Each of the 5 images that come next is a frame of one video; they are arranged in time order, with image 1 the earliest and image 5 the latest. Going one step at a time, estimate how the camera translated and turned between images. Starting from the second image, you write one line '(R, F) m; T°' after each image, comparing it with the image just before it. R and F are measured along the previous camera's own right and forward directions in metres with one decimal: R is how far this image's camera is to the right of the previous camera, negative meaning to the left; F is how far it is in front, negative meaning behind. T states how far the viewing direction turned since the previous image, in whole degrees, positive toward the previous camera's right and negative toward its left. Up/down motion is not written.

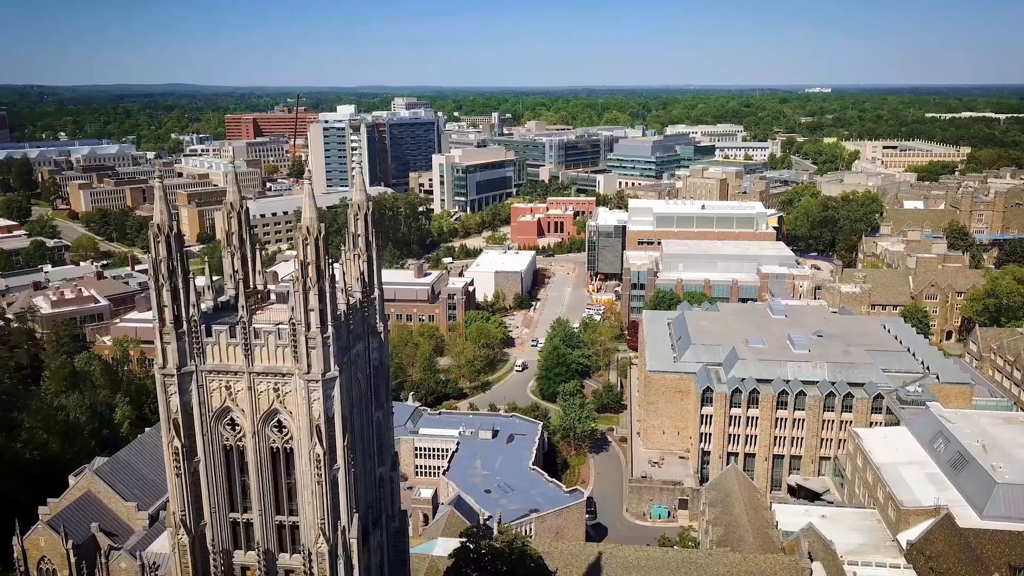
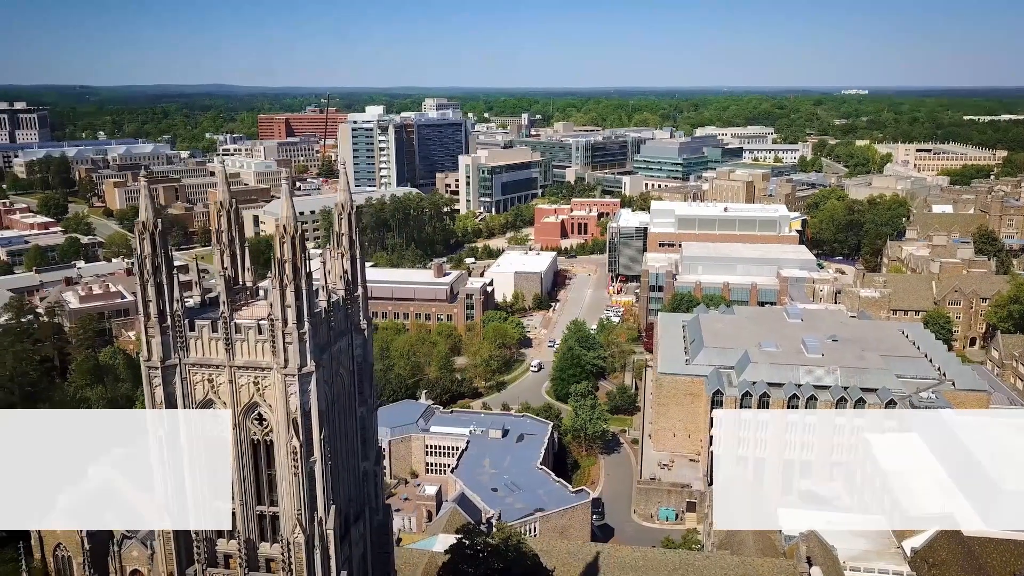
(+0.5, -0.1) m; -2°
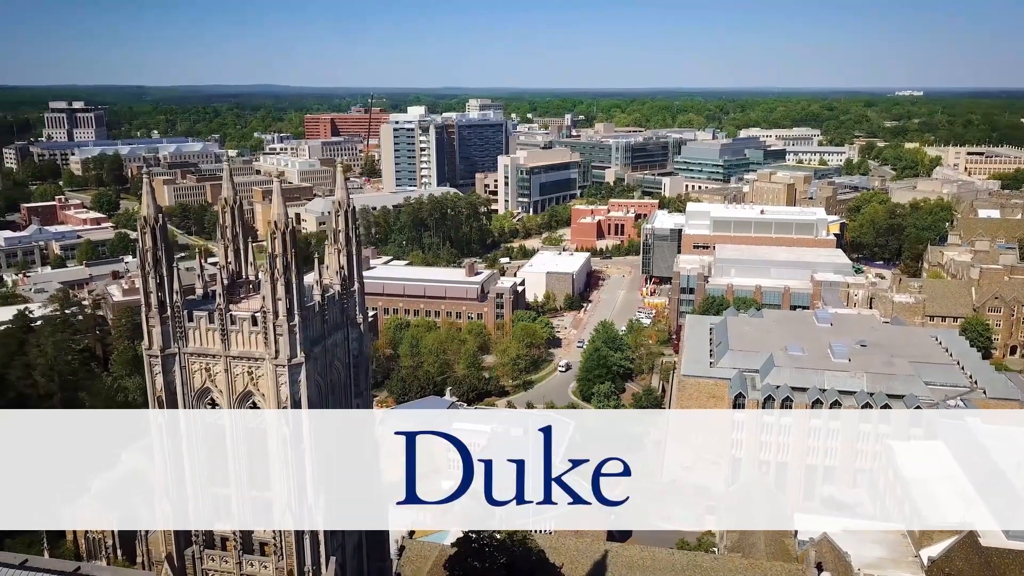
(+0.5, -0.2) m; -3°
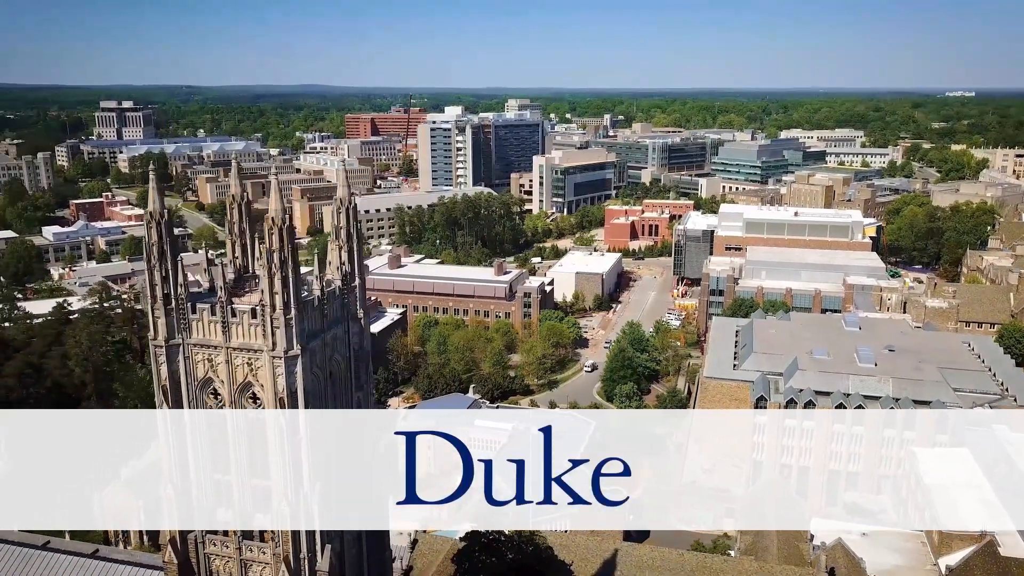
(+0.4, -0.1) m; -3°
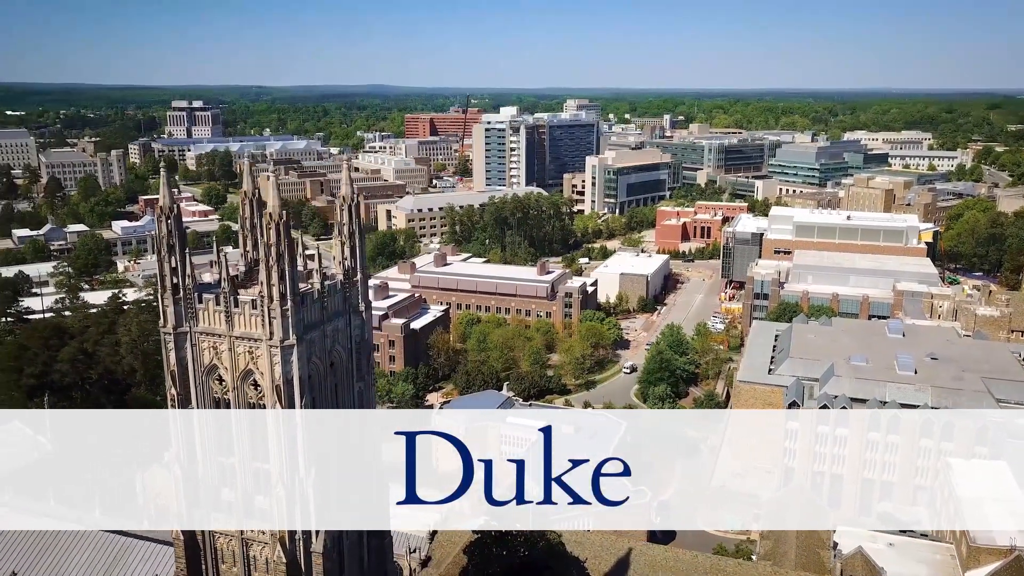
(+0.6, -0.2) m; -4°
